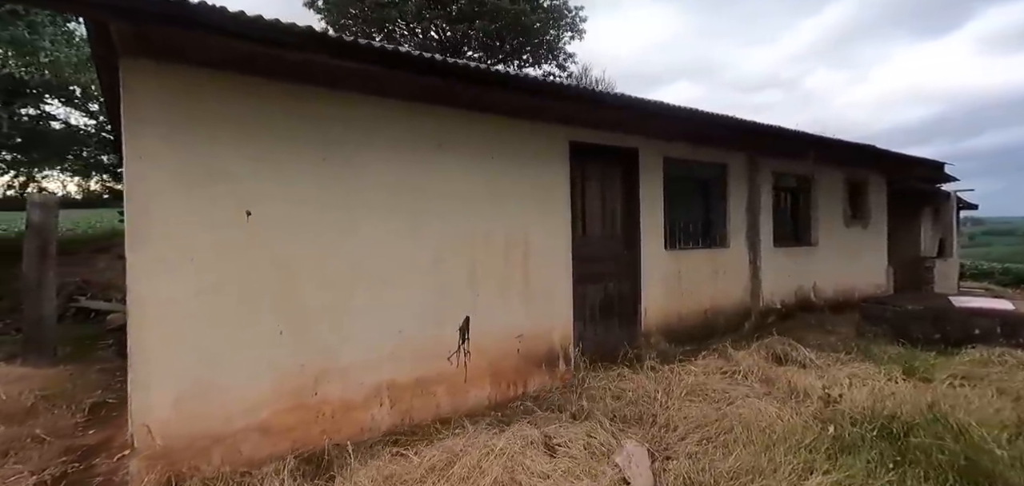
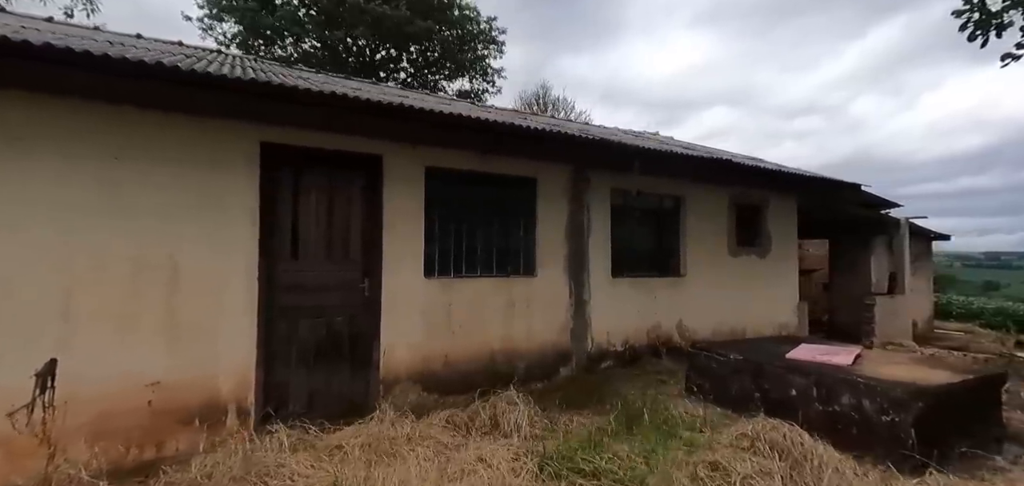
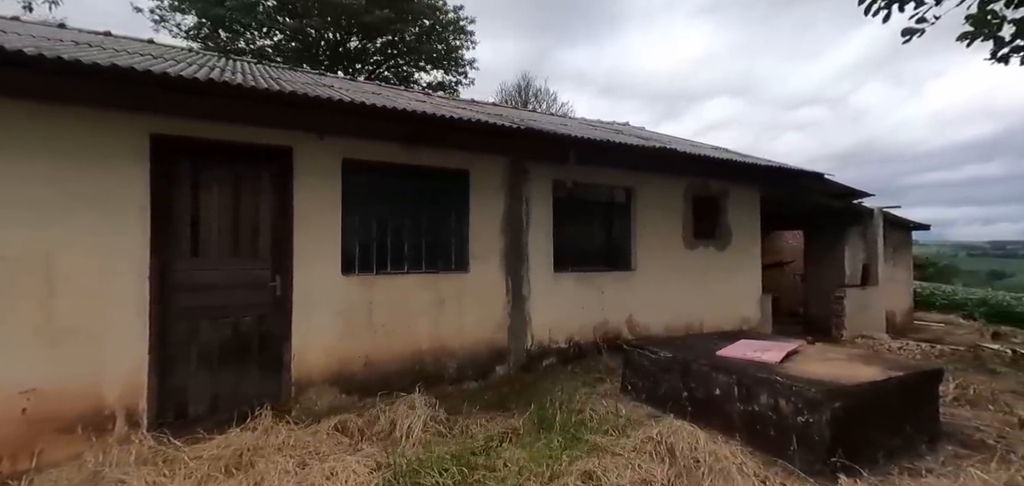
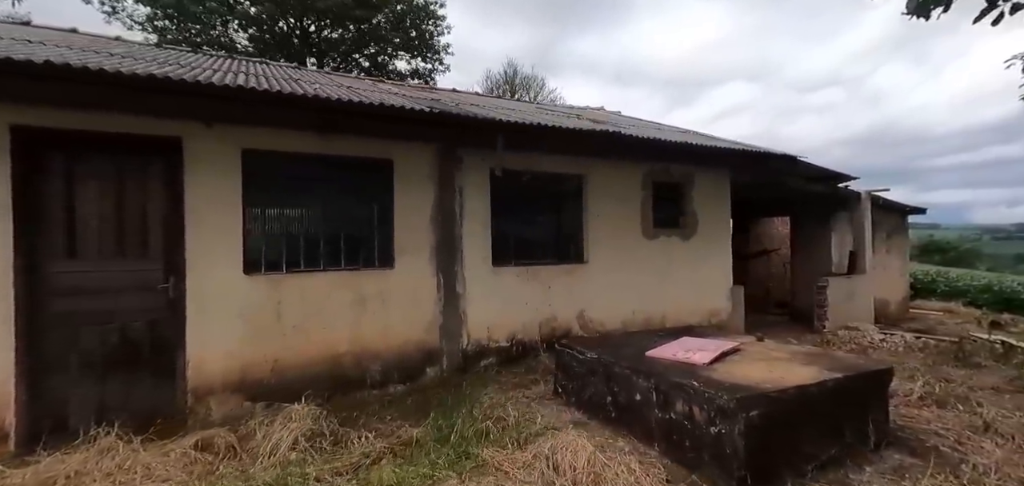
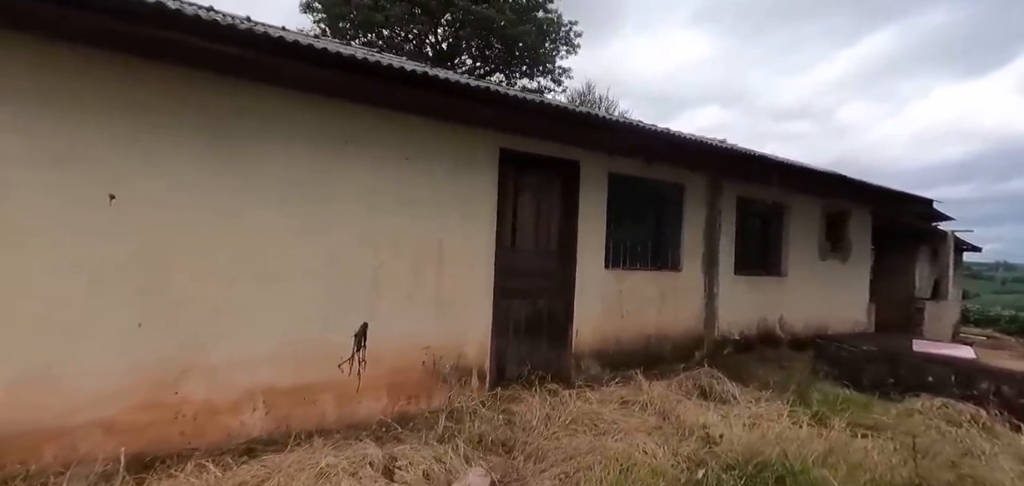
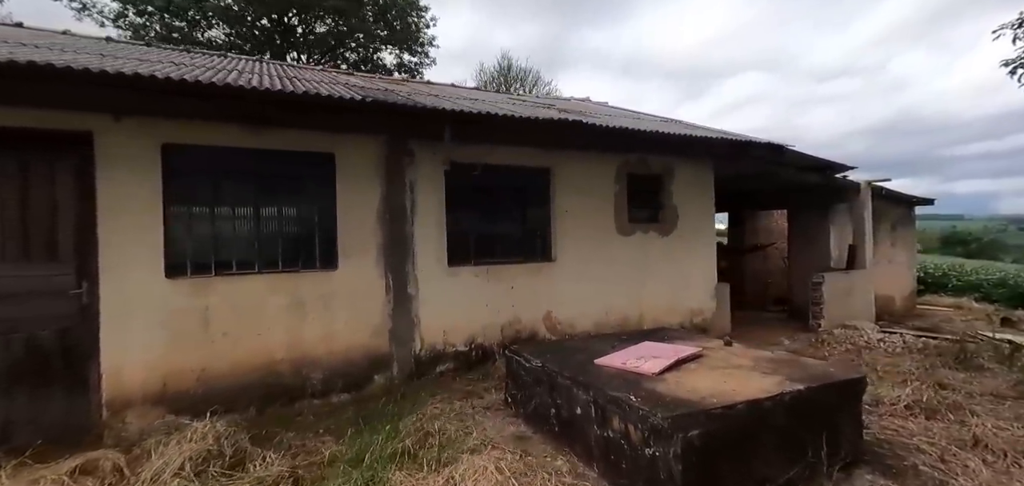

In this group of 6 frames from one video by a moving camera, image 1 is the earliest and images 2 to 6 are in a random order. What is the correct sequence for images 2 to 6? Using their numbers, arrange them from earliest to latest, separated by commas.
5, 2, 3, 4, 6
